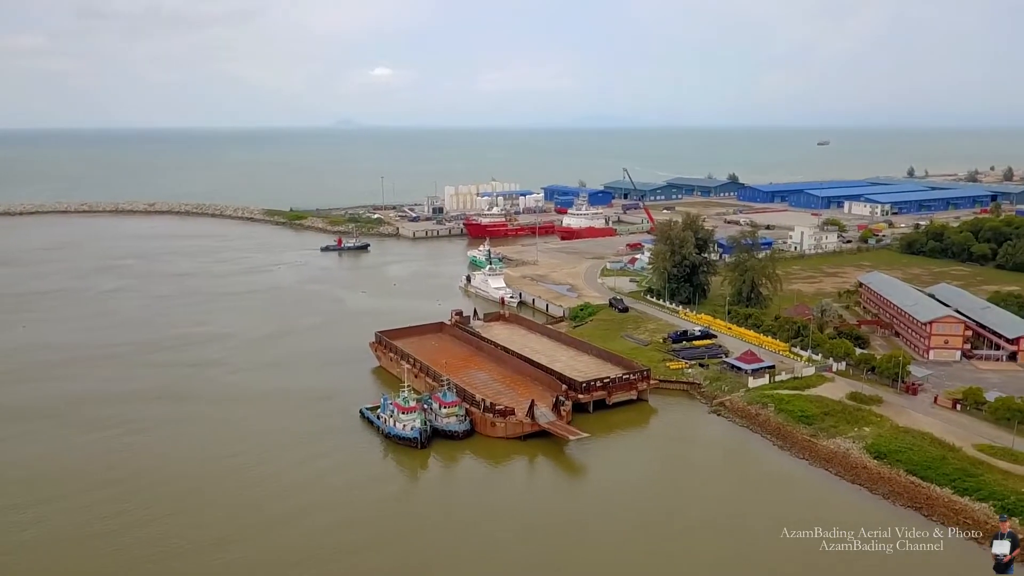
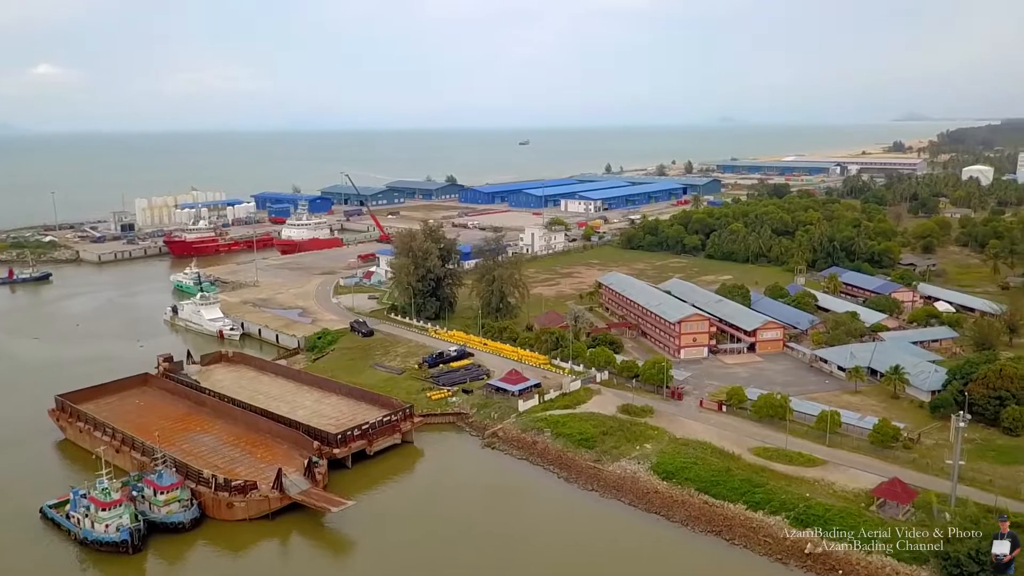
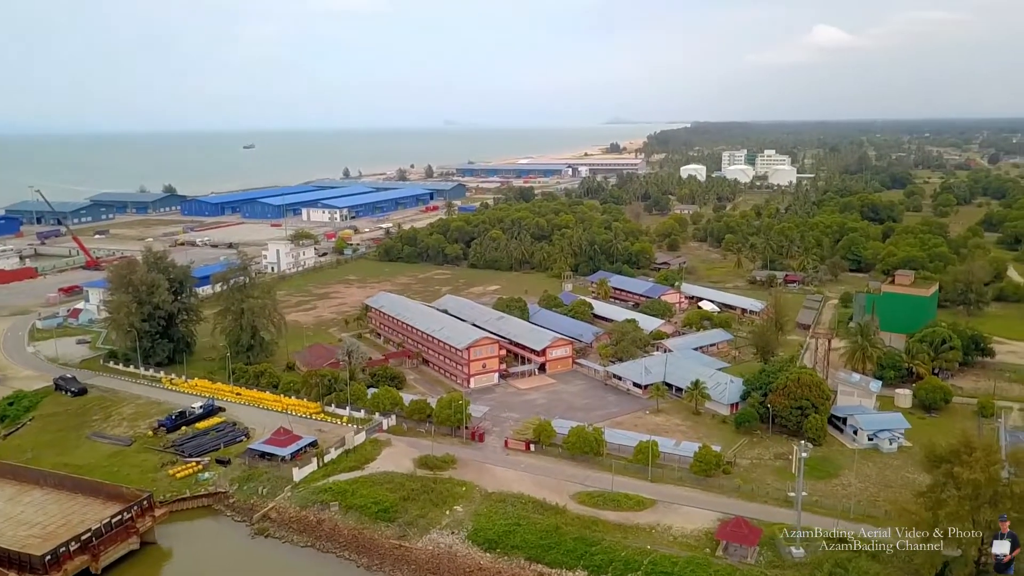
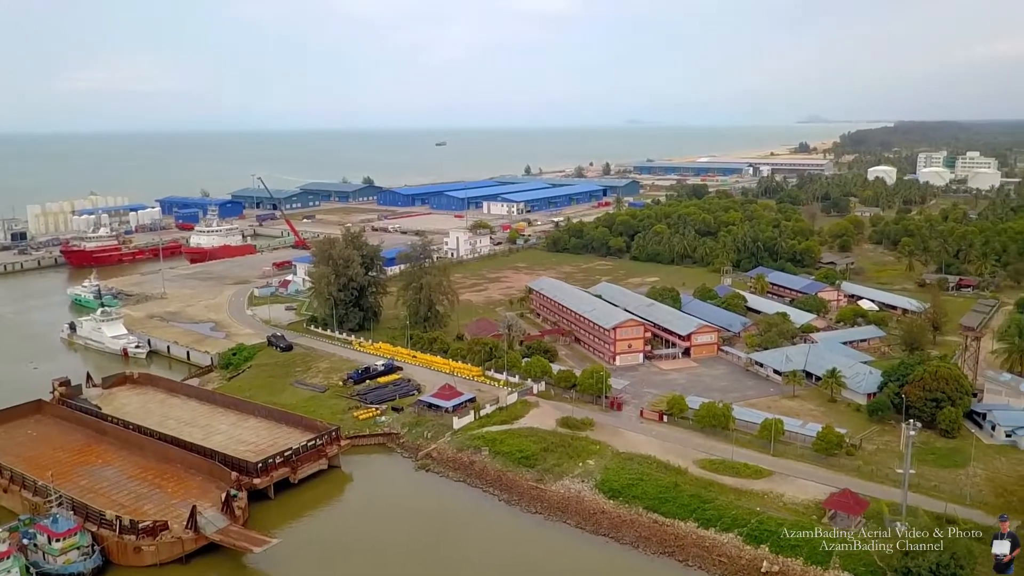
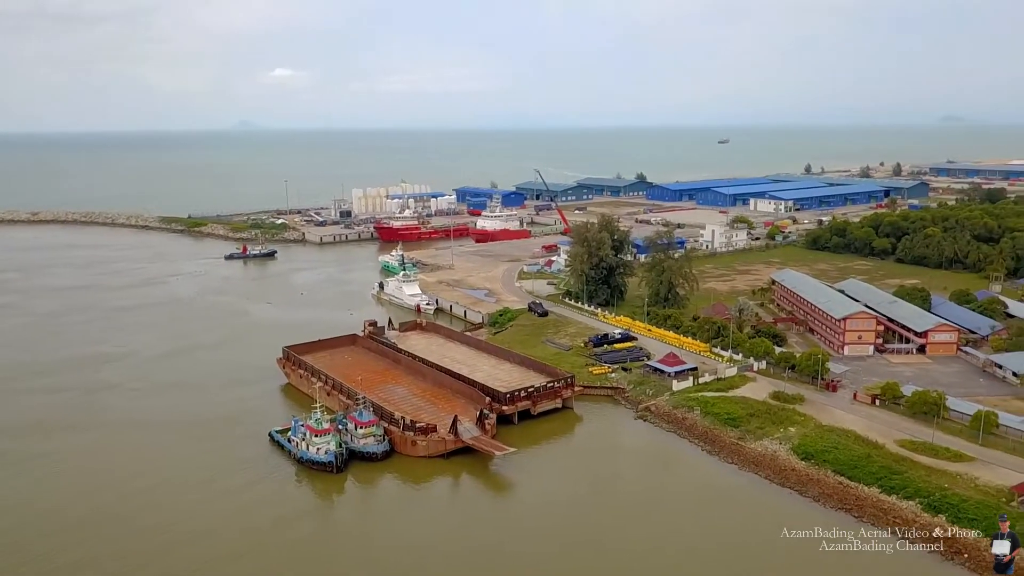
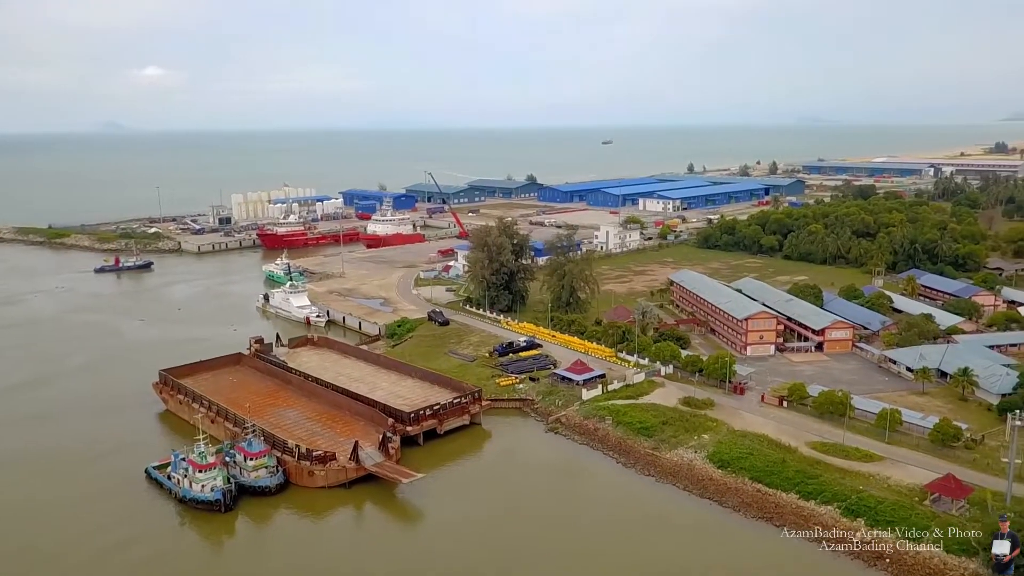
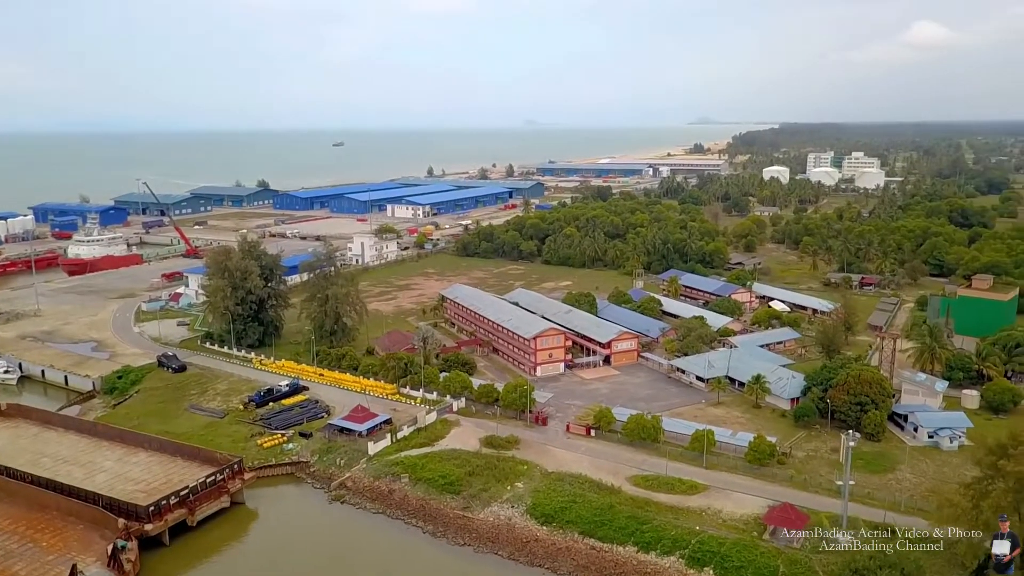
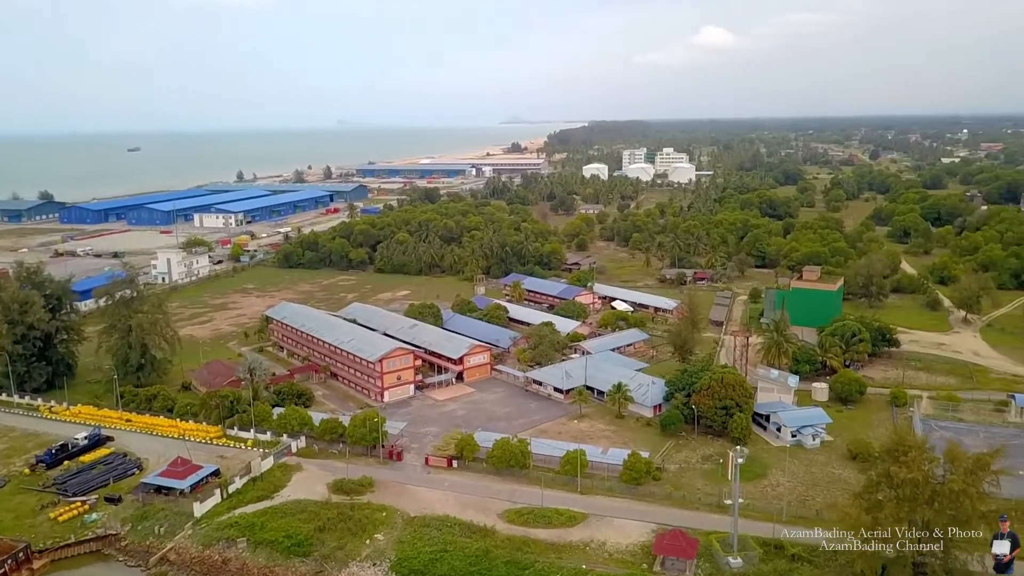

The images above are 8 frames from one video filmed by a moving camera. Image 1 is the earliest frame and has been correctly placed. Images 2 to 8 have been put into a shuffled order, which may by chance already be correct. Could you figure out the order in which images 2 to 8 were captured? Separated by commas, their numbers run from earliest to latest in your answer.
5, 6, 2, 4, 7, 3, 8
